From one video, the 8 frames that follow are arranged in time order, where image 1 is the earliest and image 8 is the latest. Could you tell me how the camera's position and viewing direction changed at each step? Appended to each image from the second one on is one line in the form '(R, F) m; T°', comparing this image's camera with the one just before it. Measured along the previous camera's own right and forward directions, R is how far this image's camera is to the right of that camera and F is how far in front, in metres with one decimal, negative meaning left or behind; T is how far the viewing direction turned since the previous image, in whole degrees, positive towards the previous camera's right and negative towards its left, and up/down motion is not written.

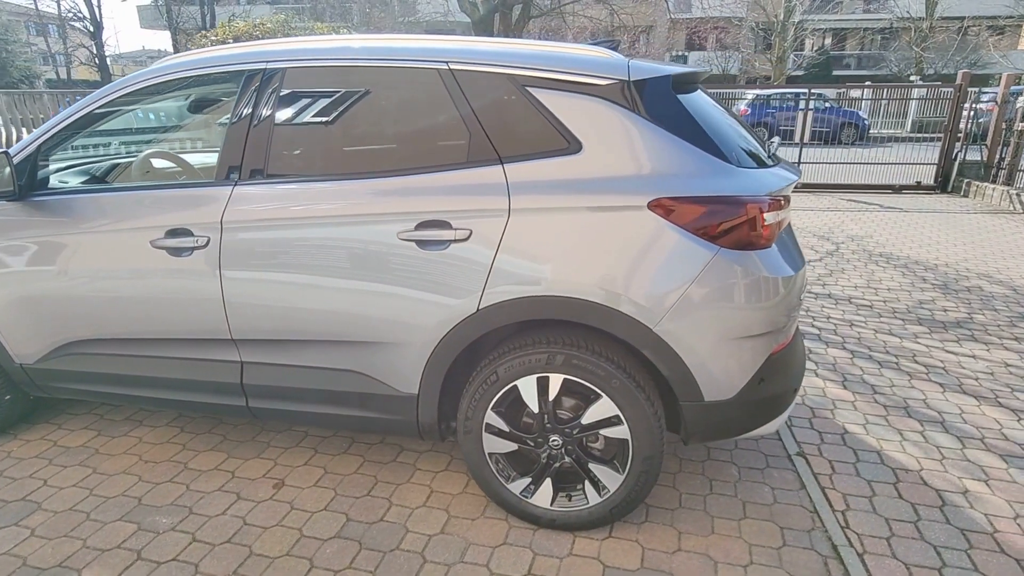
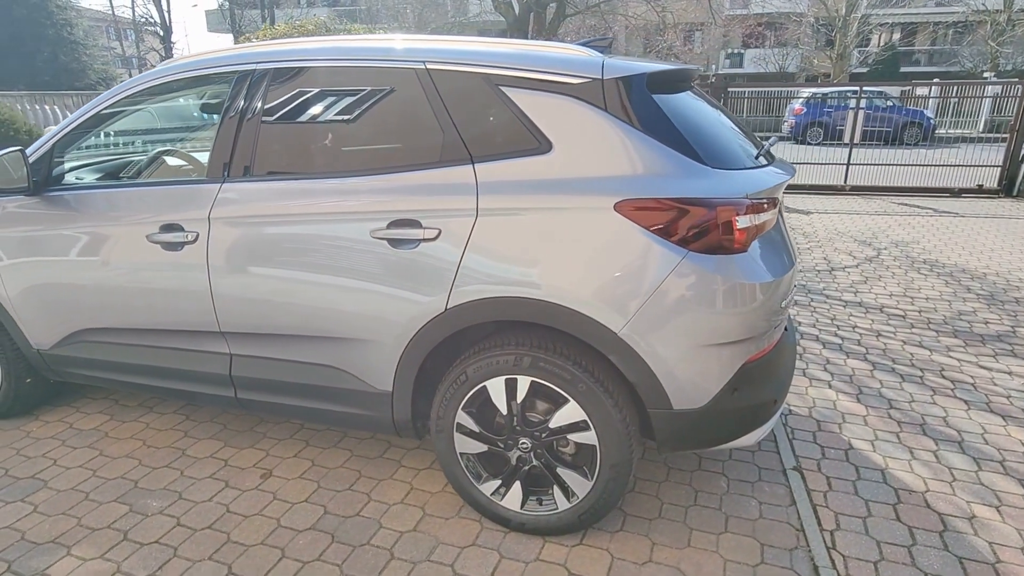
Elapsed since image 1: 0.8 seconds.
(+0.3, 0.0) m; -5°
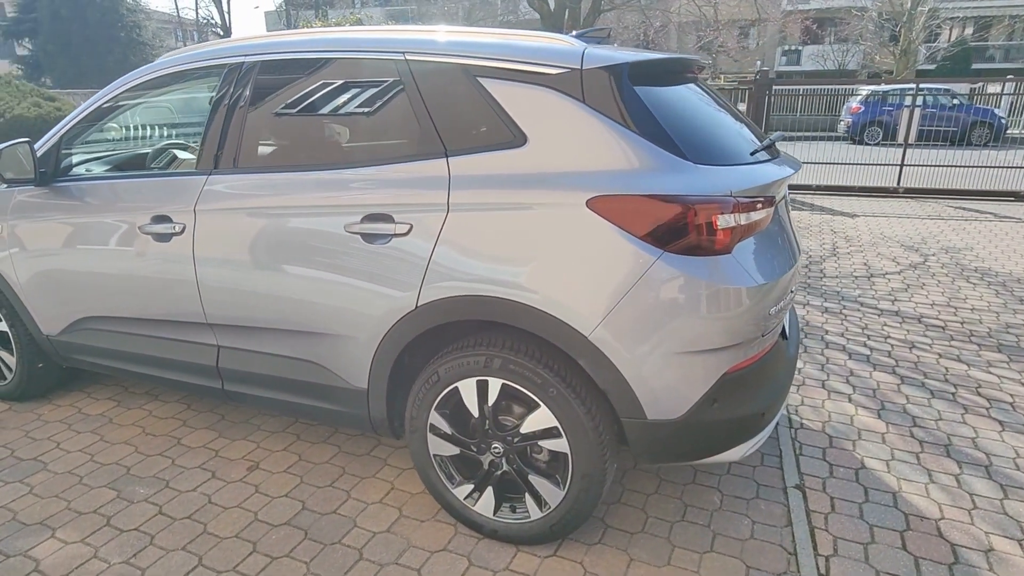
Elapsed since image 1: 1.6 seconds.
(+0.3, +0.1) m; -4°
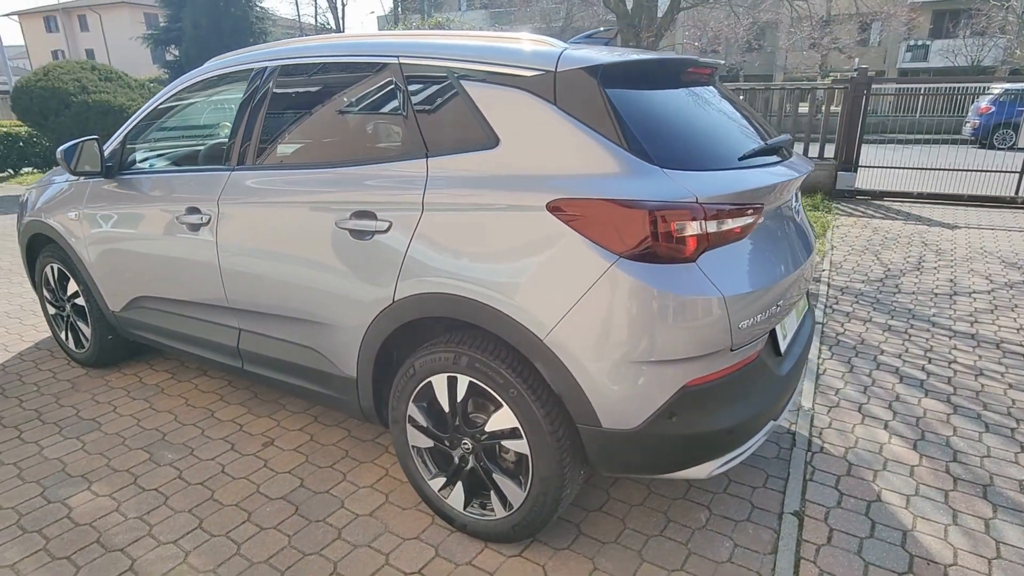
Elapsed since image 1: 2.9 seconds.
(+0.4, 0.0) m; -9°
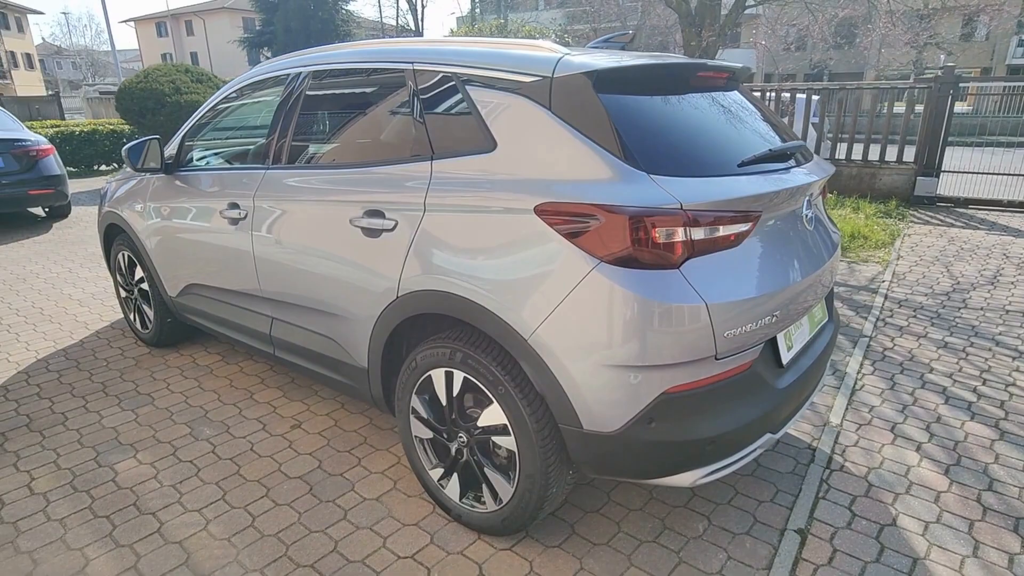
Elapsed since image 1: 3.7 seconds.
(+0.3, 0.0) m; -7°
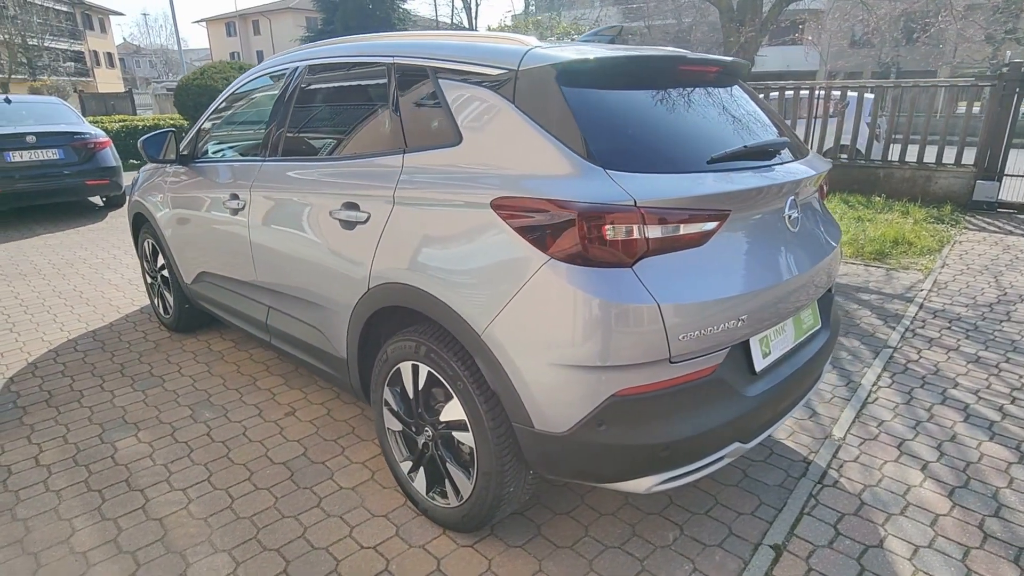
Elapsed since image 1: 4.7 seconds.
(+0.3, 0.0) m; -5°
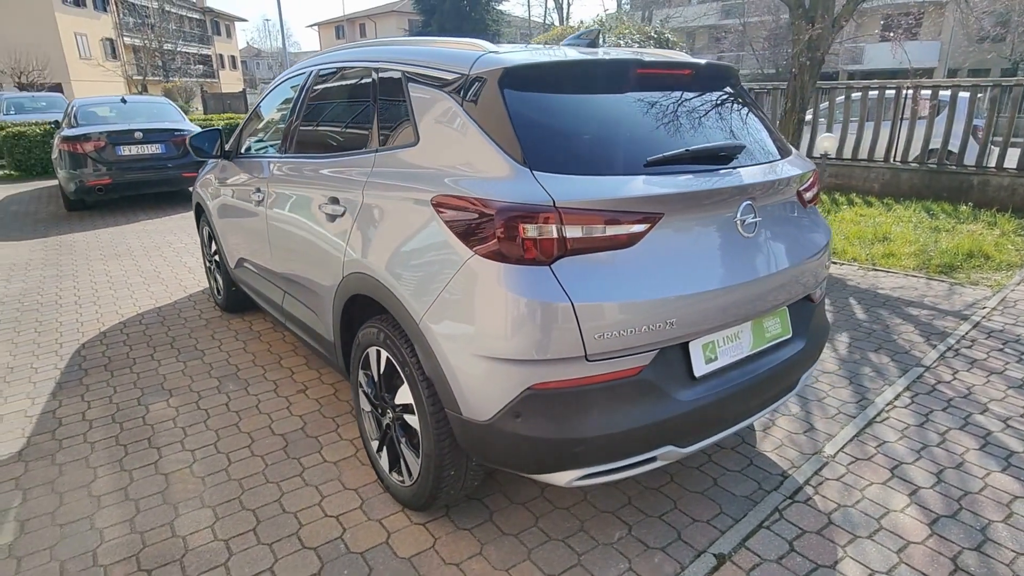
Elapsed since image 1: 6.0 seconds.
(+0.5, -0.1) m; -8°
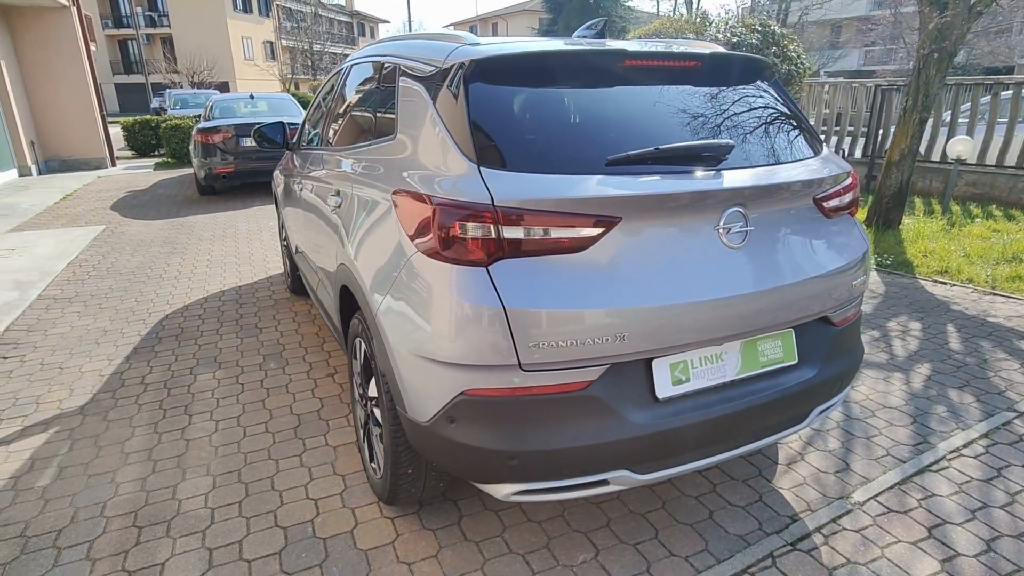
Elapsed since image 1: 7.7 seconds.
(+0.5, +0.1) m; -11°
